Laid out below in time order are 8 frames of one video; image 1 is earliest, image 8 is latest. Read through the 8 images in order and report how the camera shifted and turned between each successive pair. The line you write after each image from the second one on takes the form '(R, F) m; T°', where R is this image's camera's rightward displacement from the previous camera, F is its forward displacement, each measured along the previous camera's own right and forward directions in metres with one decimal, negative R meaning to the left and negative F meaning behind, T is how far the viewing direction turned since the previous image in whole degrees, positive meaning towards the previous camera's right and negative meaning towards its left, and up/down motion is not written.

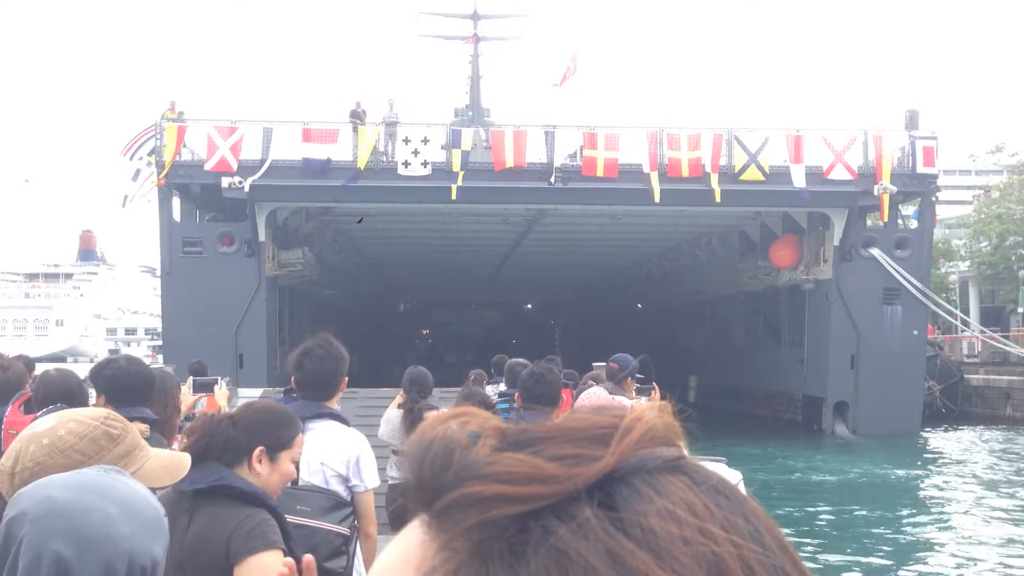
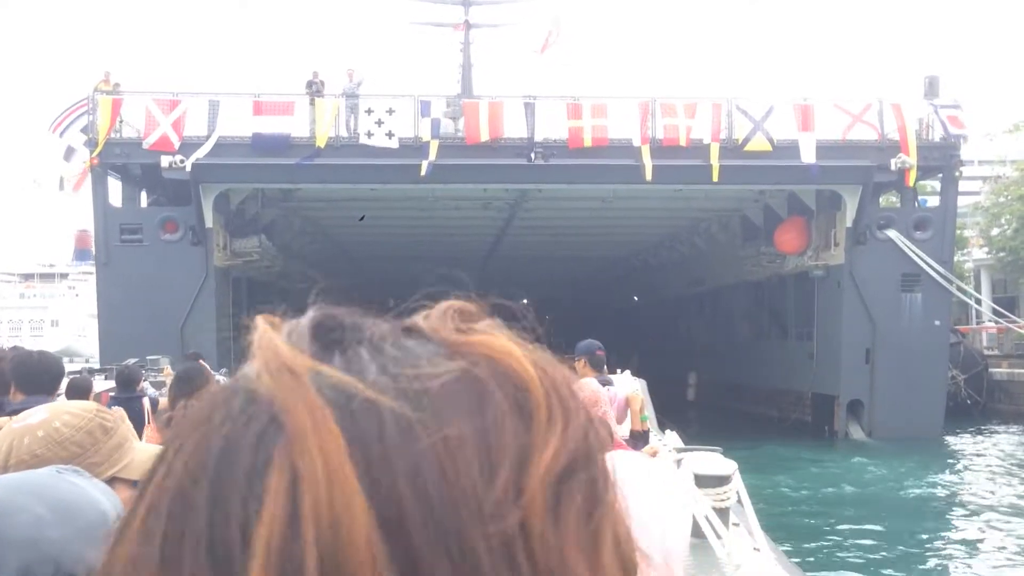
(+0.4, +1.4) m; 0°
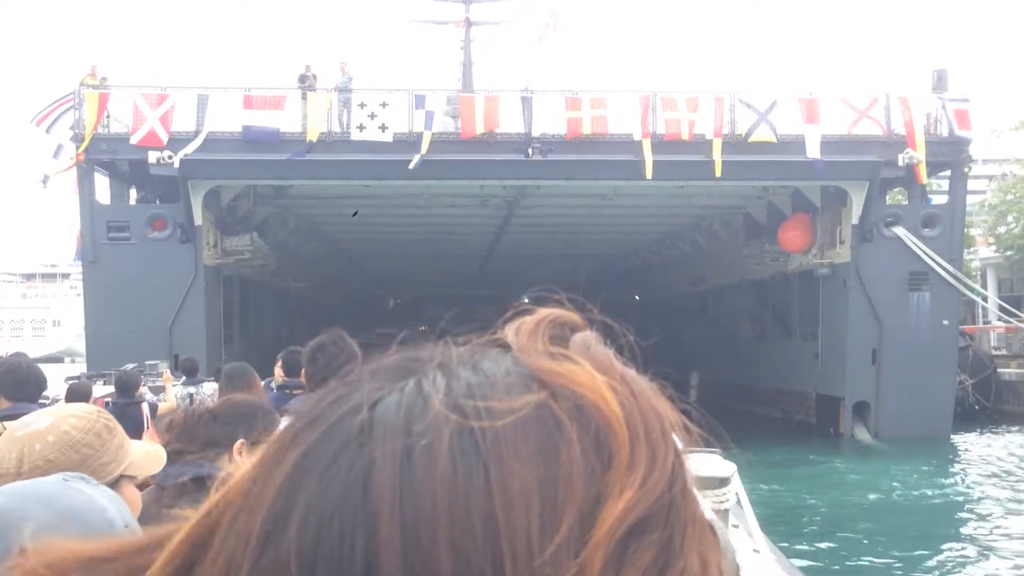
(+0.1, +0.3) m; 0°
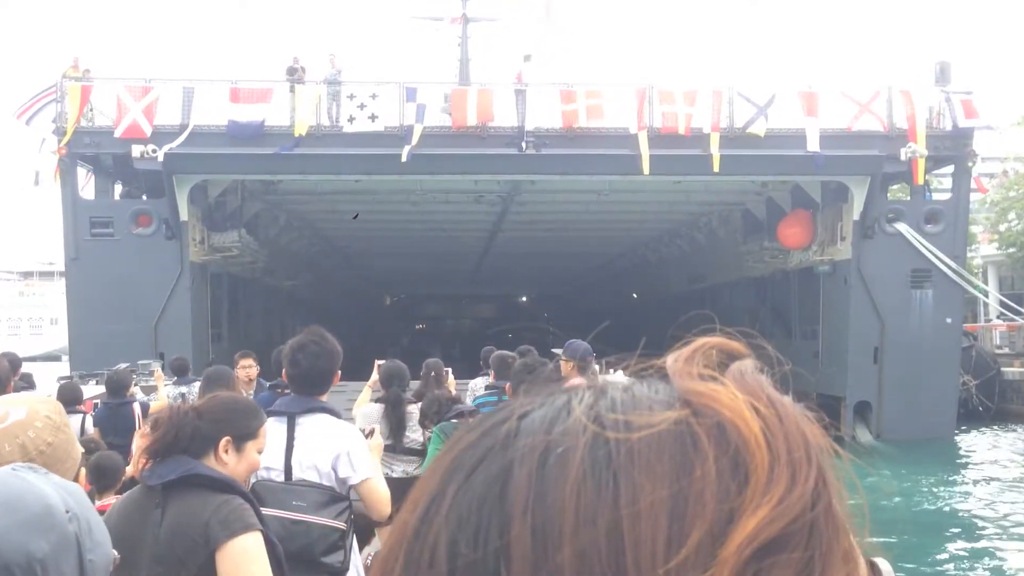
(+0.1, +0.3) m; 0°
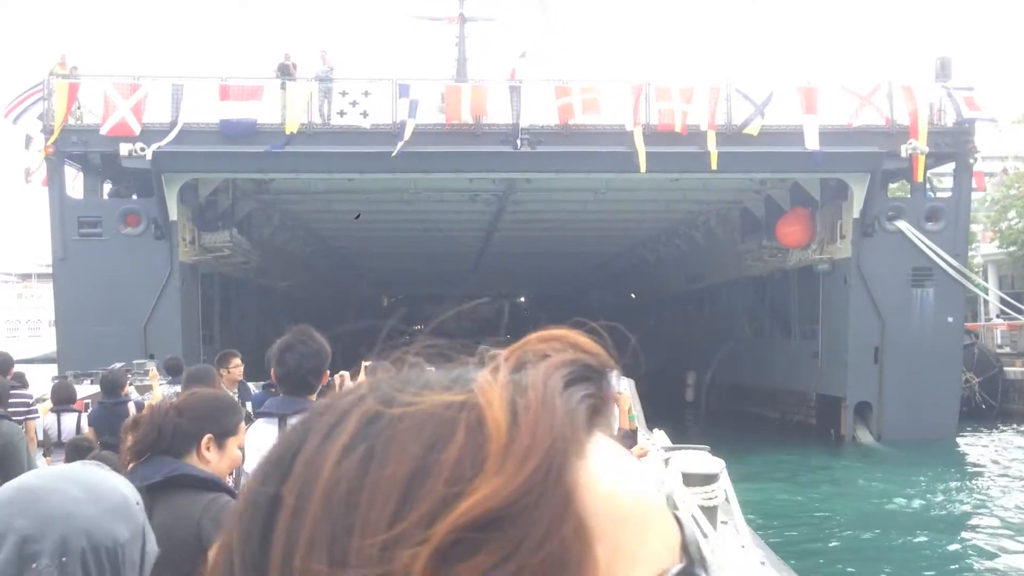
(+0.1, +0.2) m; 0°
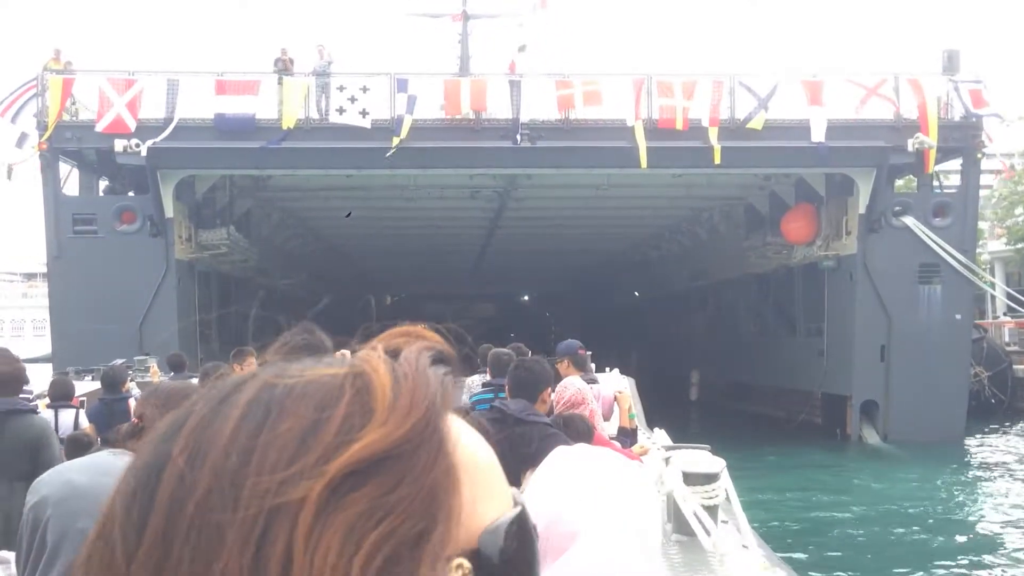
(+0.1, +0.2) m; 0°
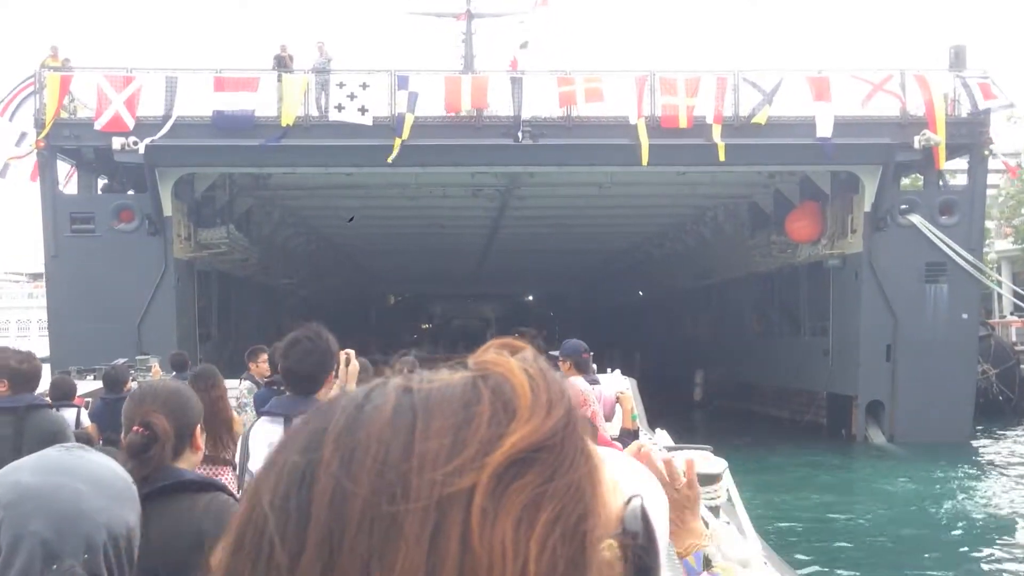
(0.0, +0.1) m; 0°
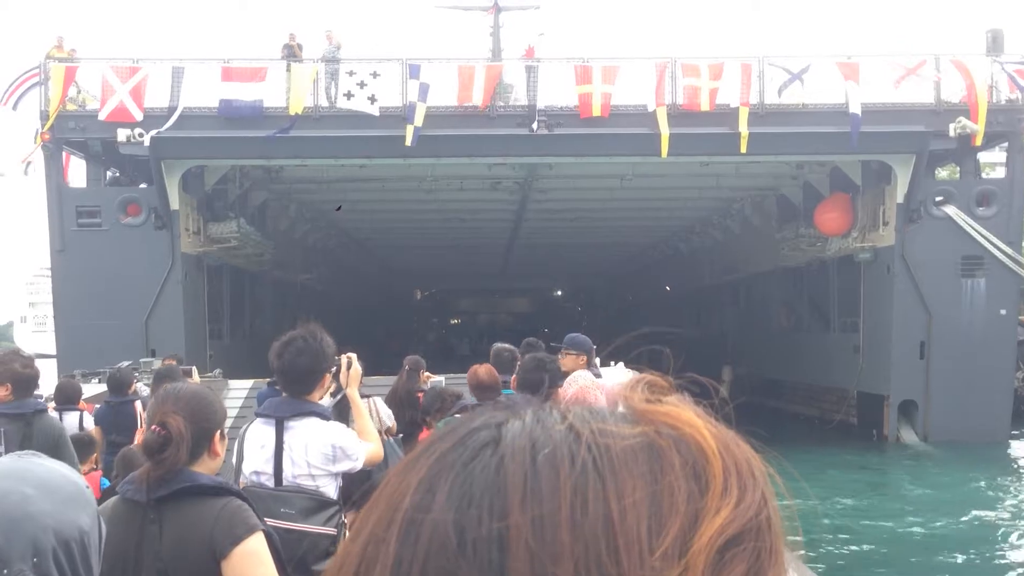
(+0.2, +0.4) m; -2°
